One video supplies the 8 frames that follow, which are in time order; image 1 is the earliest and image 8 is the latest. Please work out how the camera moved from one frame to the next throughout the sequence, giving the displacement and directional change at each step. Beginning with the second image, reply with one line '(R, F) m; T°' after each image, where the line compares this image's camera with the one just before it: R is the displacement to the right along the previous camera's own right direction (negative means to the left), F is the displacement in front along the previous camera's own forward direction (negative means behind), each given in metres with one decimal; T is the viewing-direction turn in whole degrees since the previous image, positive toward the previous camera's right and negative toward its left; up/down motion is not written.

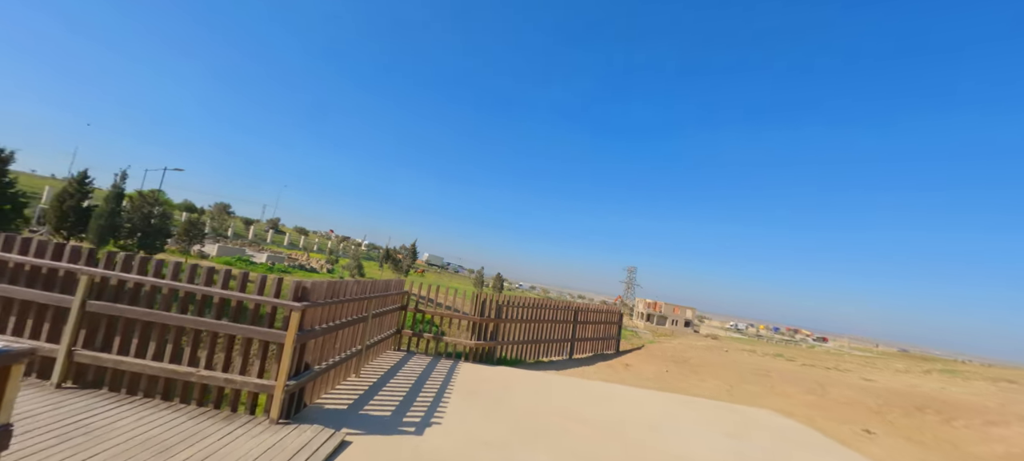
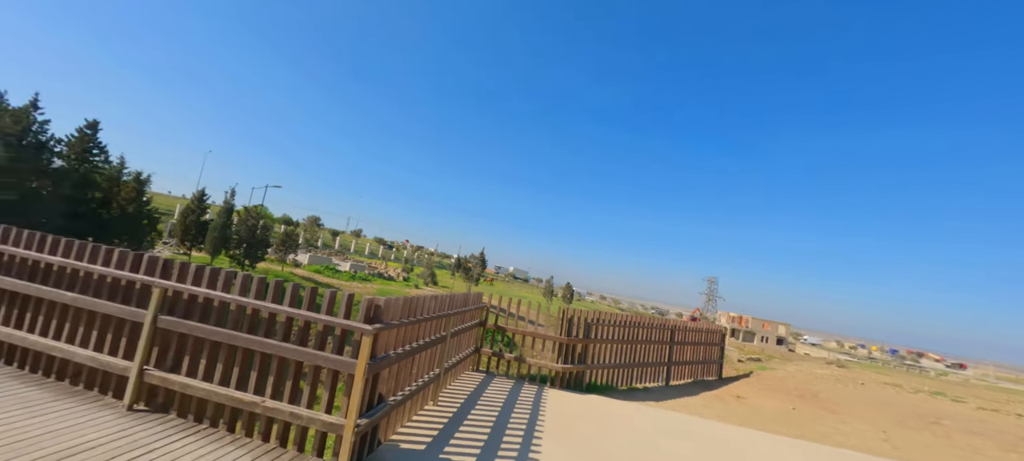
(-0.4, +0.9) m; -10°
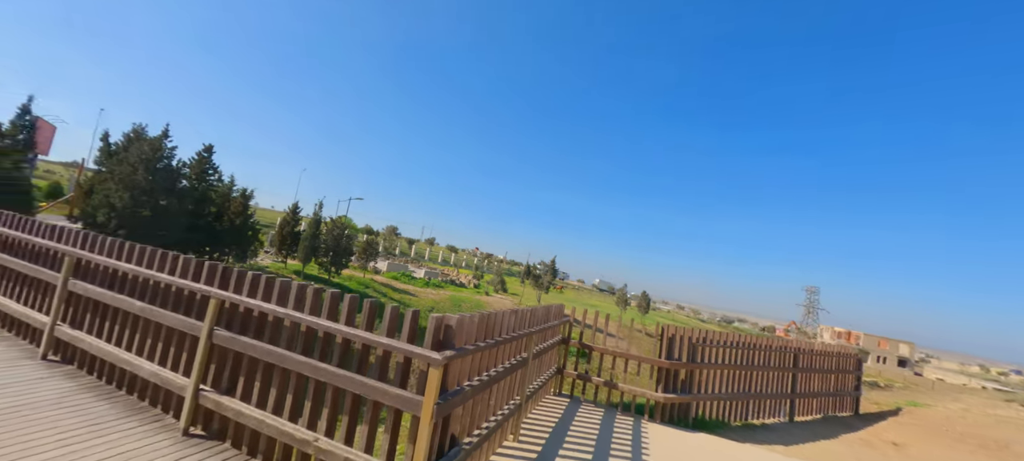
(-0.3, +0.8) m; -10°
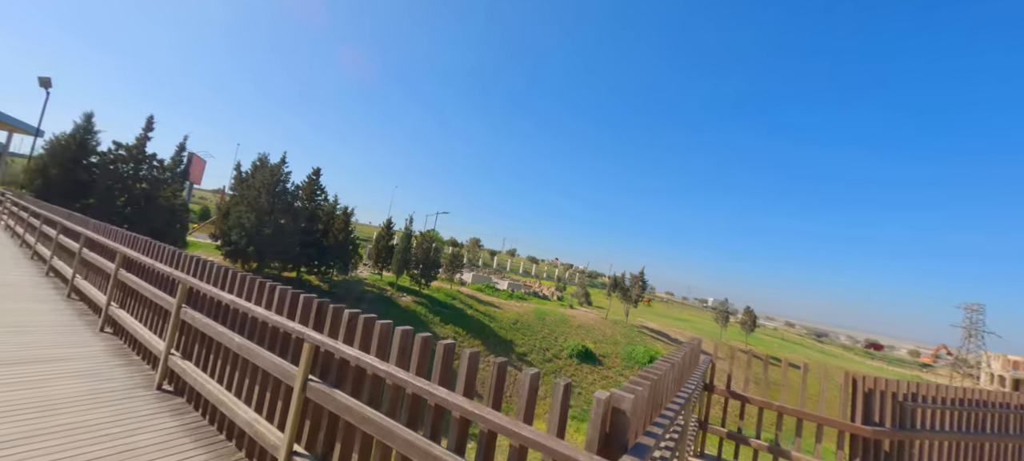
(-0.5, +0.9) m; -12°
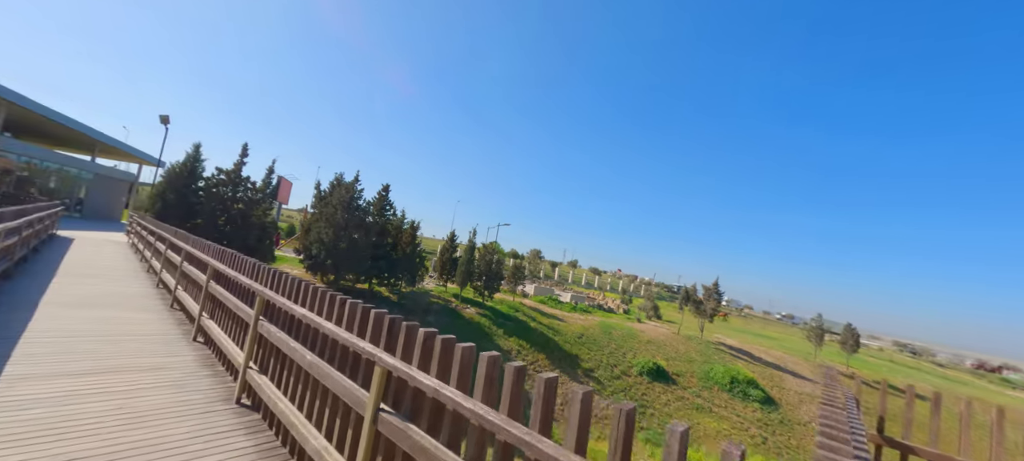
(-0.3, +0.5) m; -9°
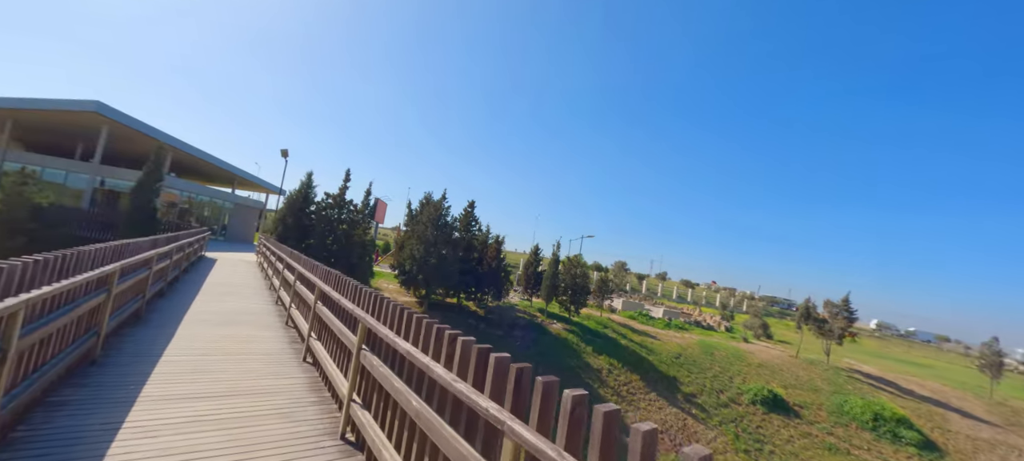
(-0.4, +0.6) m; -12°
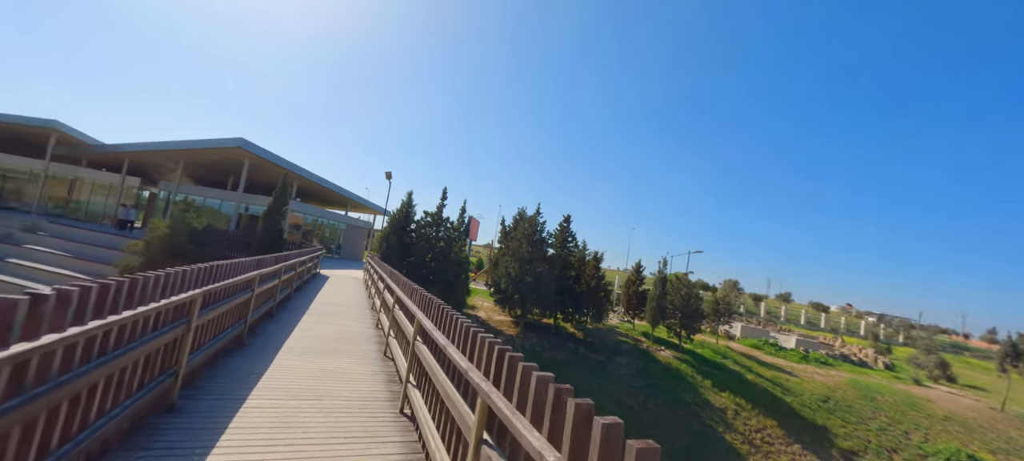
(-0.7, +1.5) m; -13°
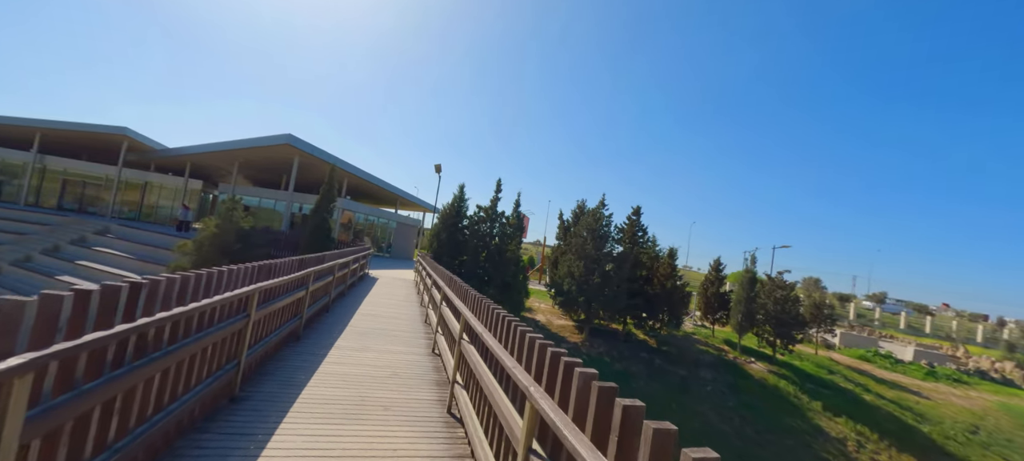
(-1.0, +2.5) m; -7°
